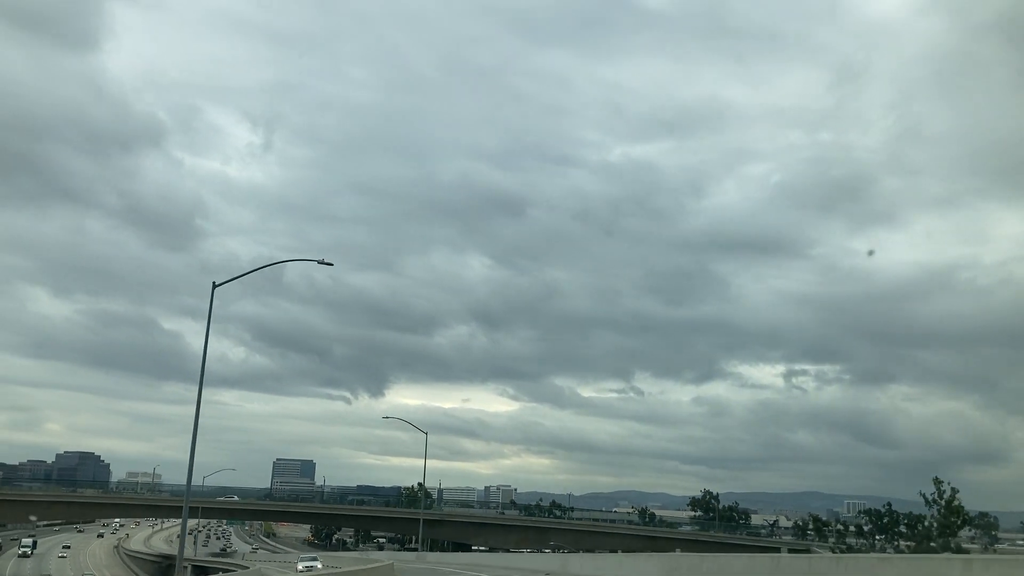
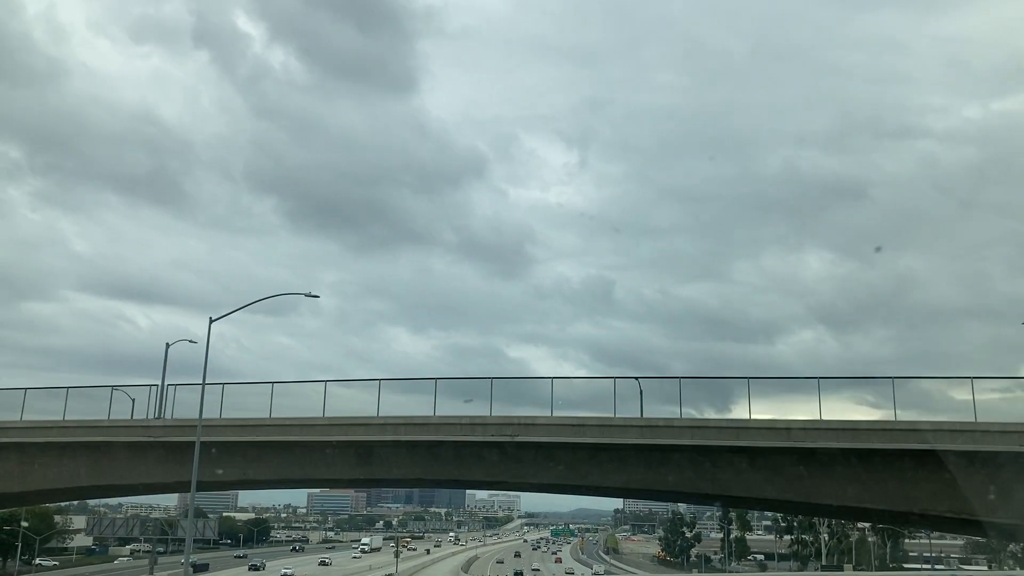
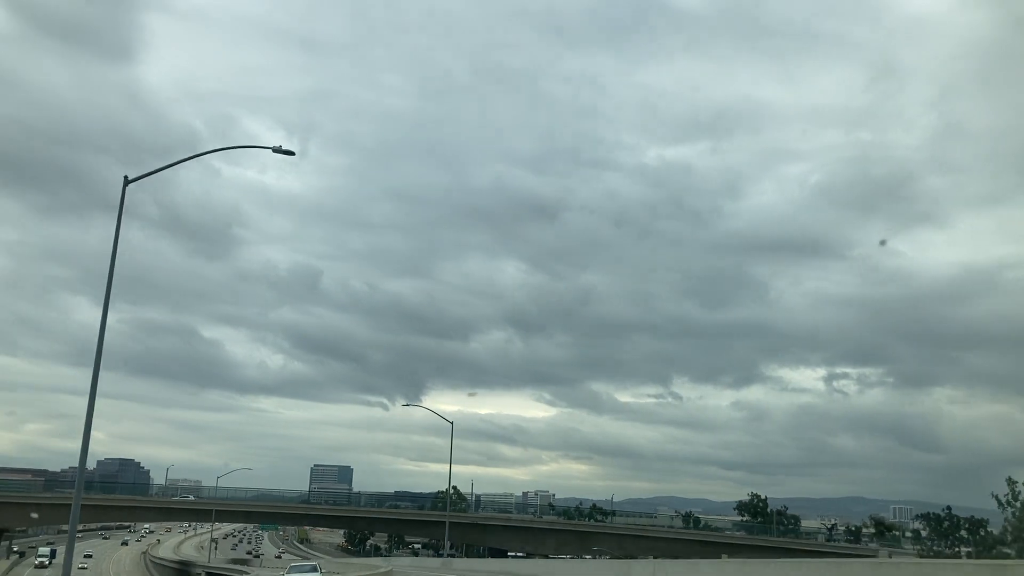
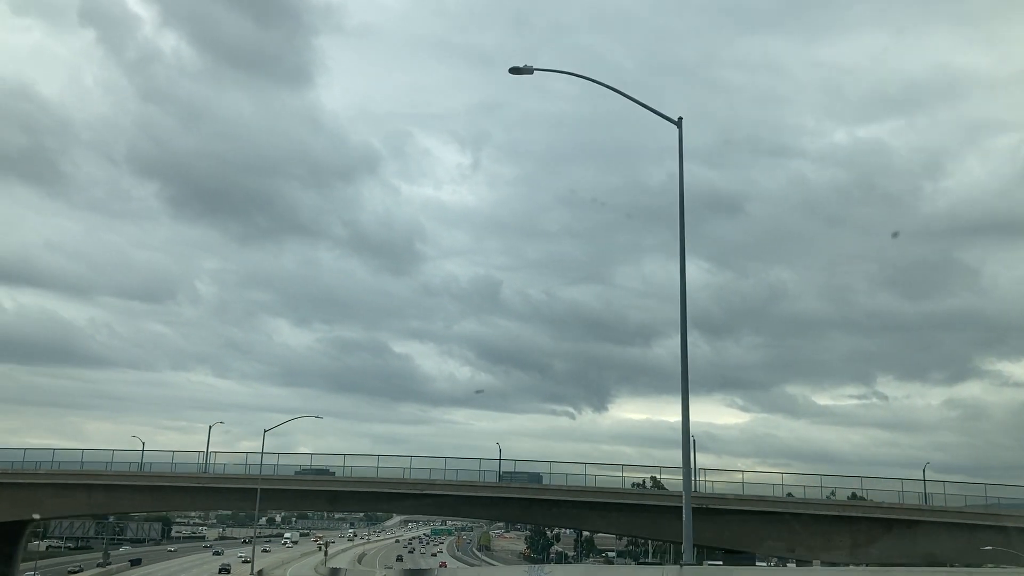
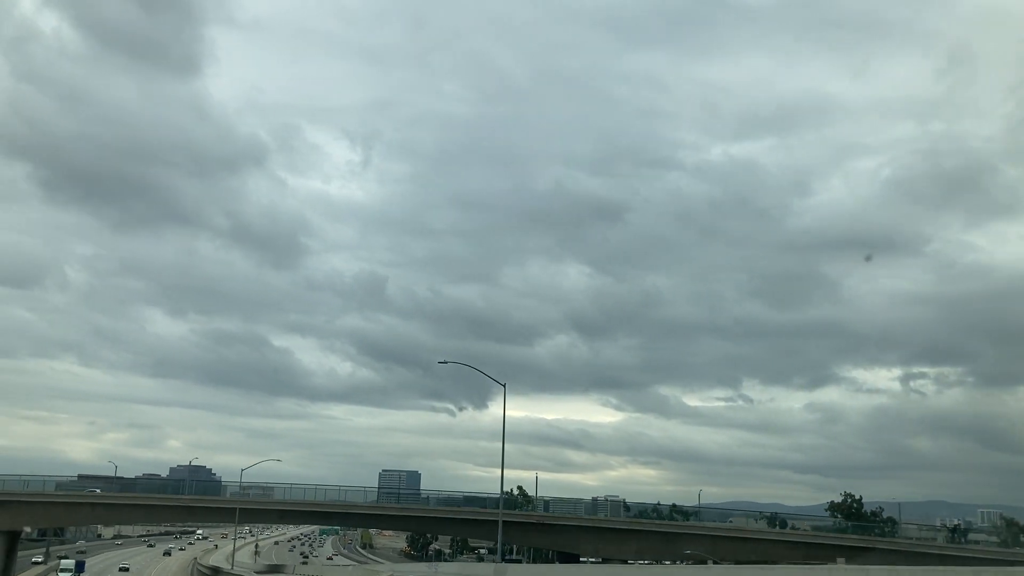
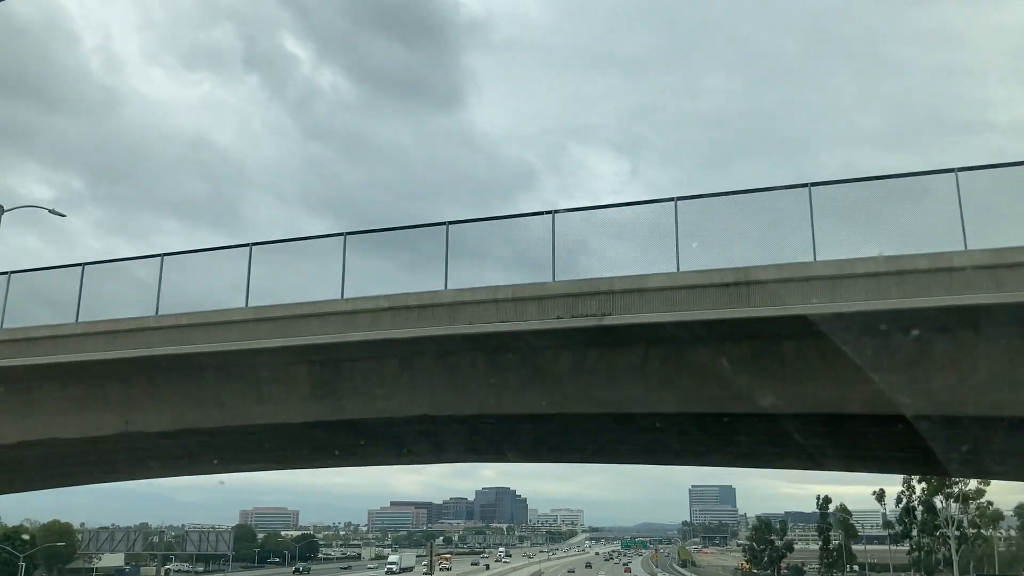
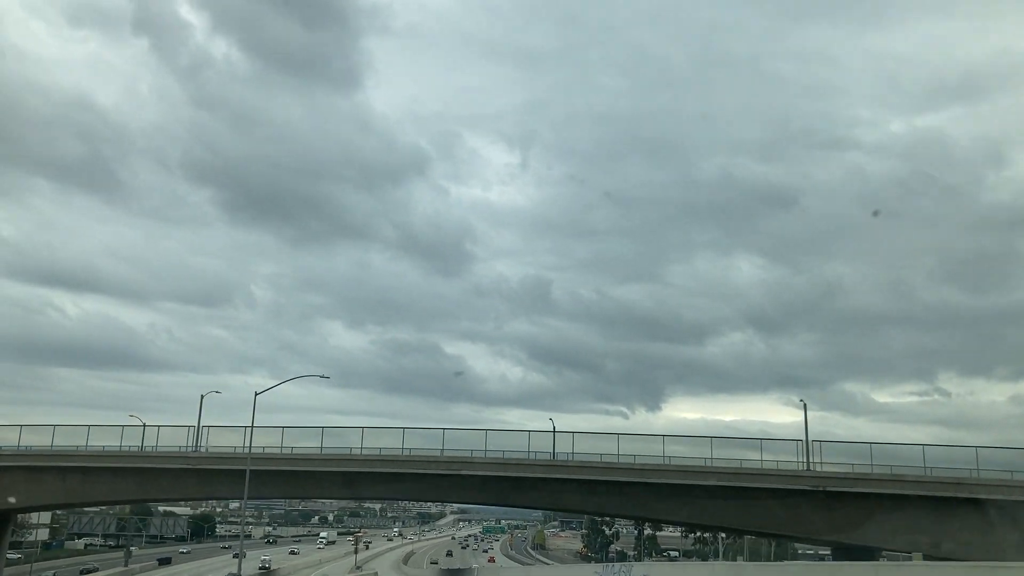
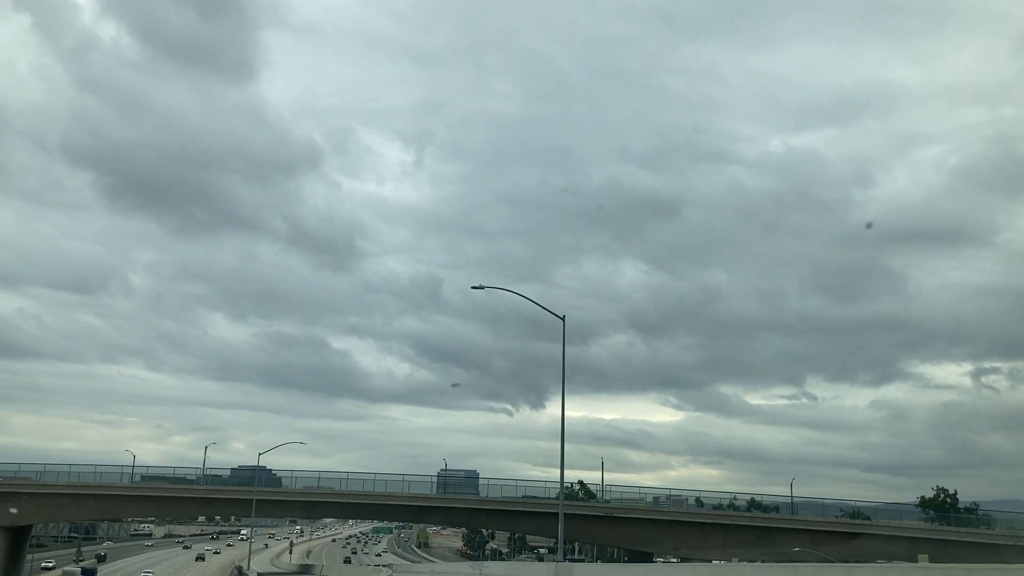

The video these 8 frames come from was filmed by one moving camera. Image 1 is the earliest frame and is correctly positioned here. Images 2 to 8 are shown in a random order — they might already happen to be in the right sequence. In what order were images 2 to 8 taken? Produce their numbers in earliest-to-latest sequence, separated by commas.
3, 5, 8, 4, 7, 2, 6
